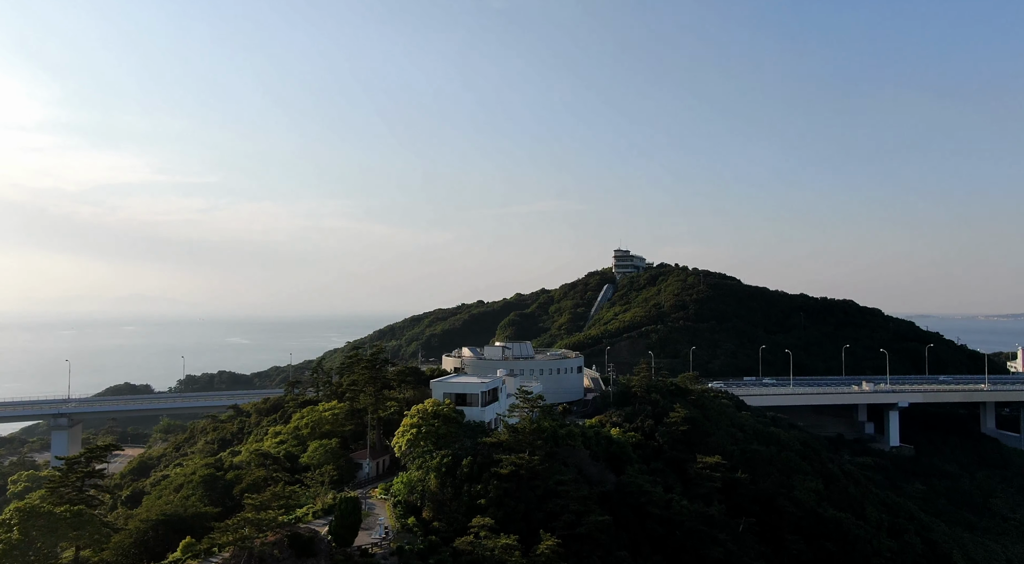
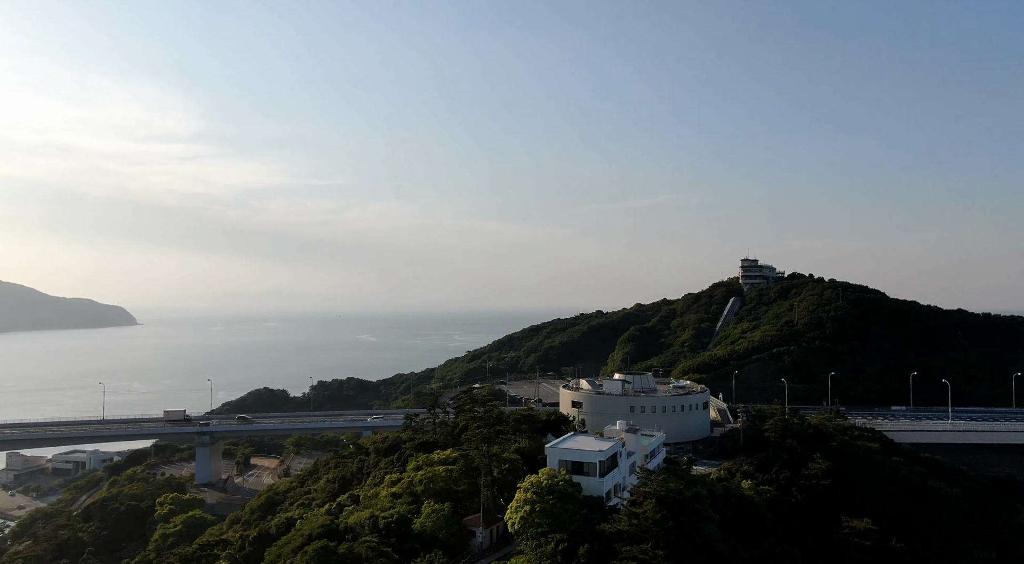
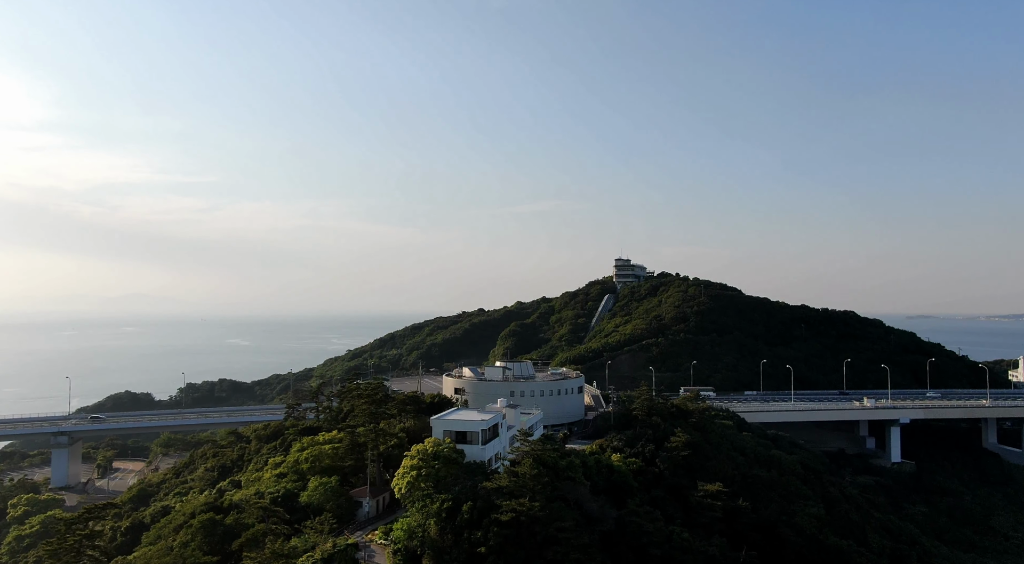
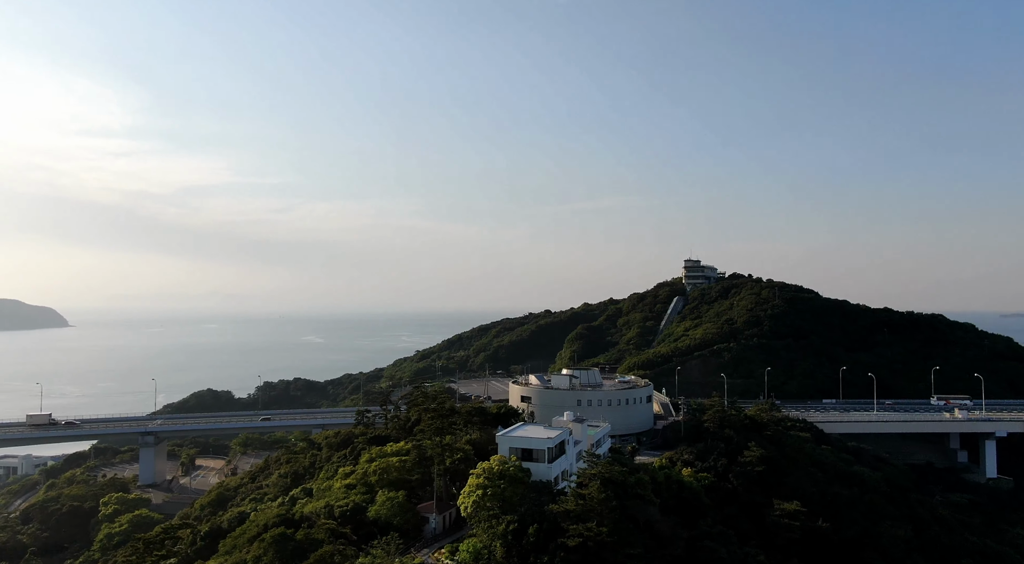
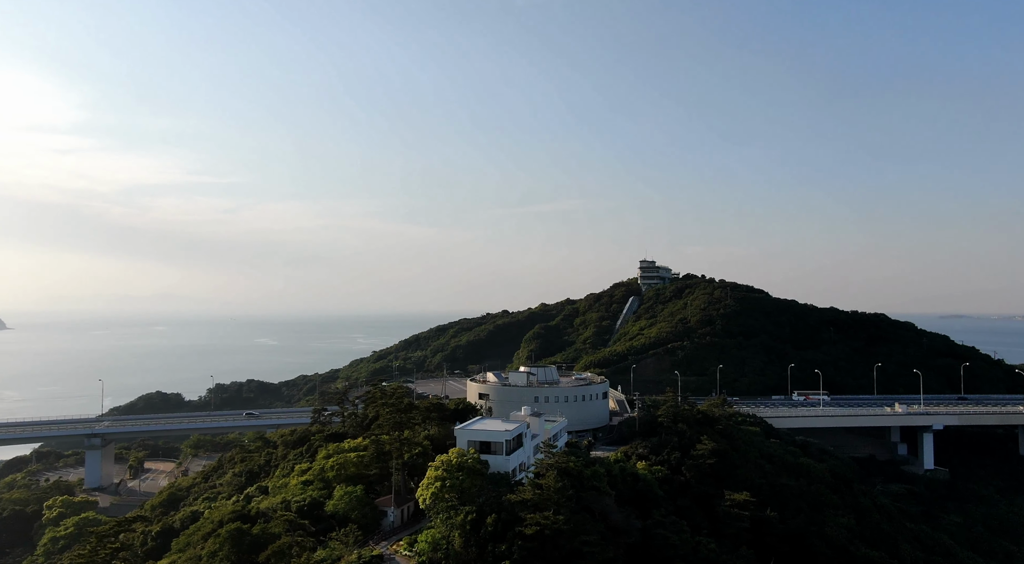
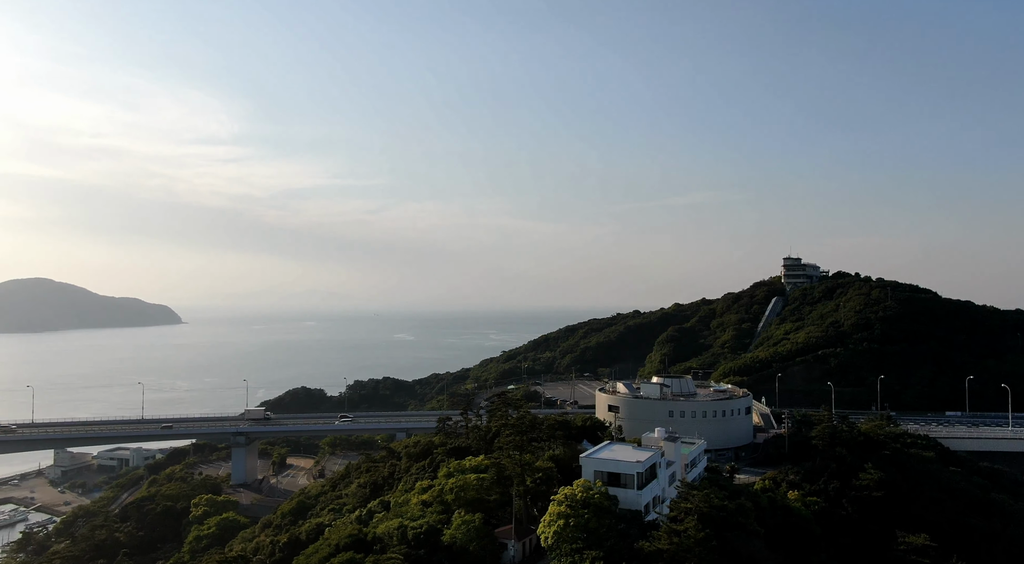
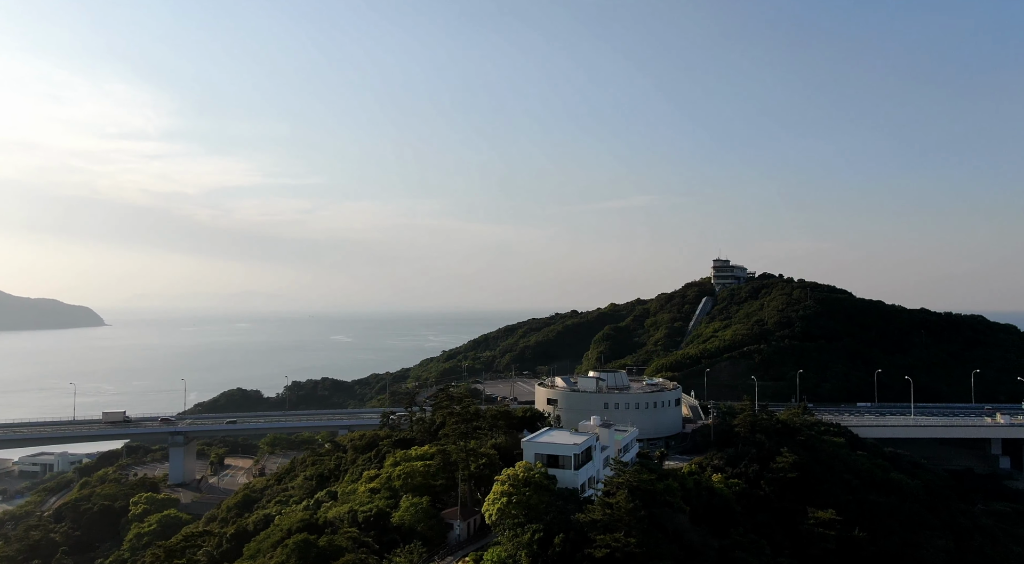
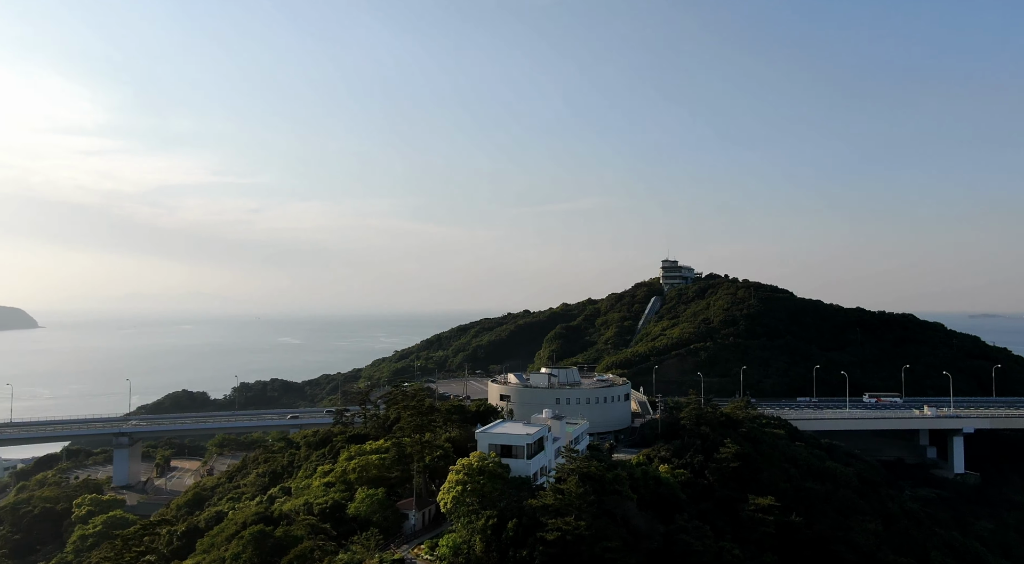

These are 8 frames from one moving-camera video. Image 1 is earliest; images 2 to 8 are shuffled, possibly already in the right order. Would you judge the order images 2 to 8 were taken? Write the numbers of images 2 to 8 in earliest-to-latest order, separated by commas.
3, 5, 8, 4, 7, 2, 6
